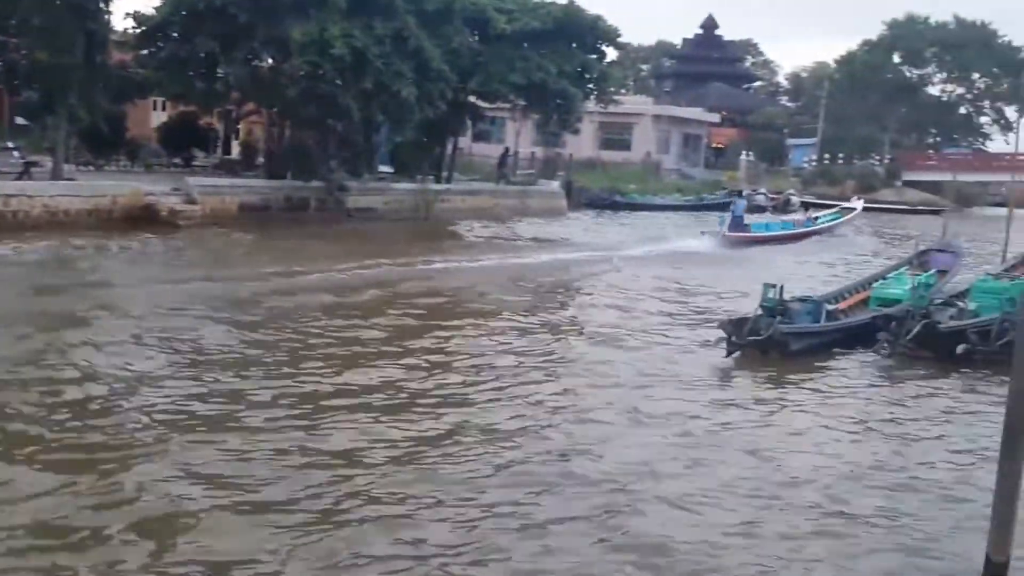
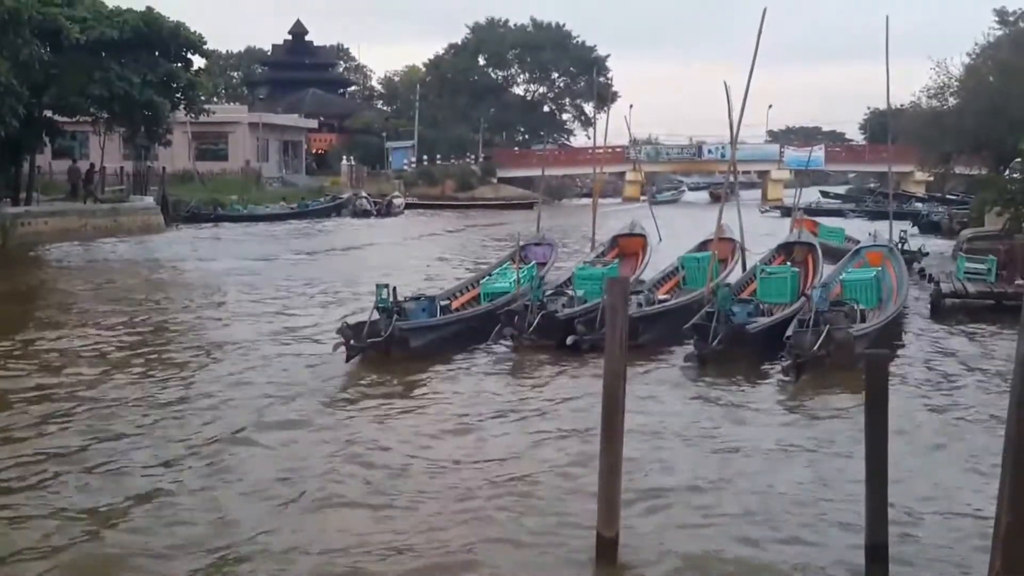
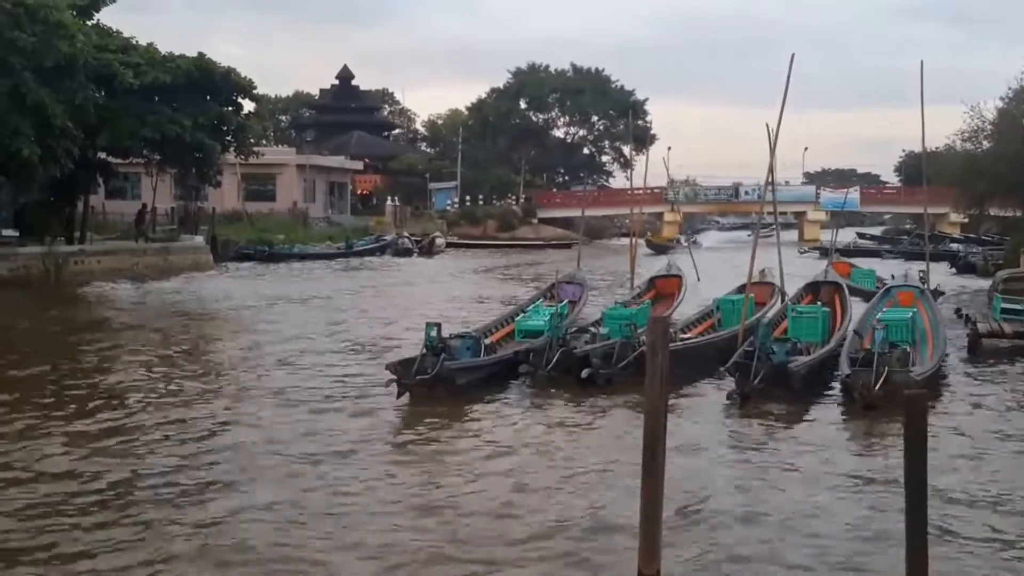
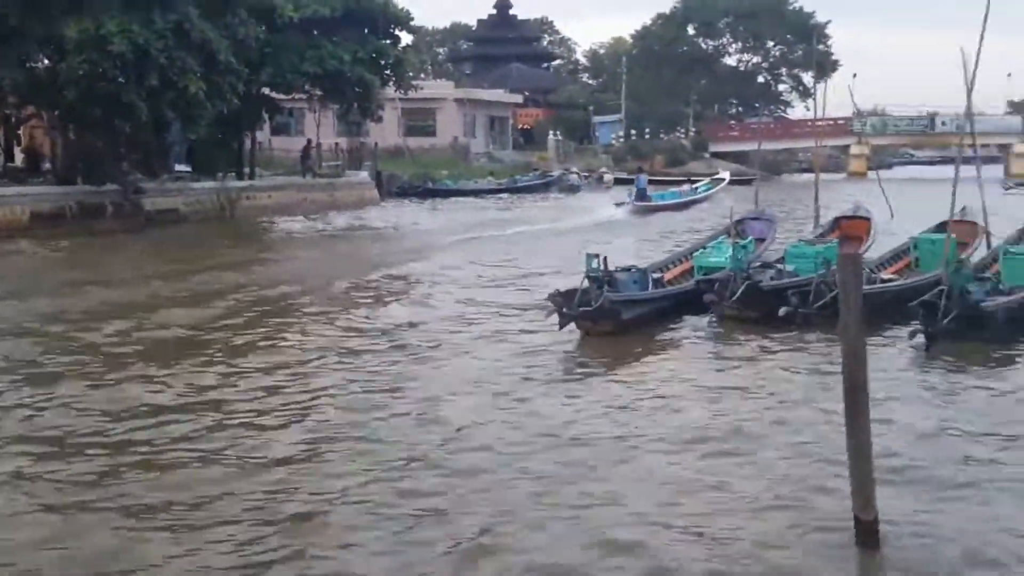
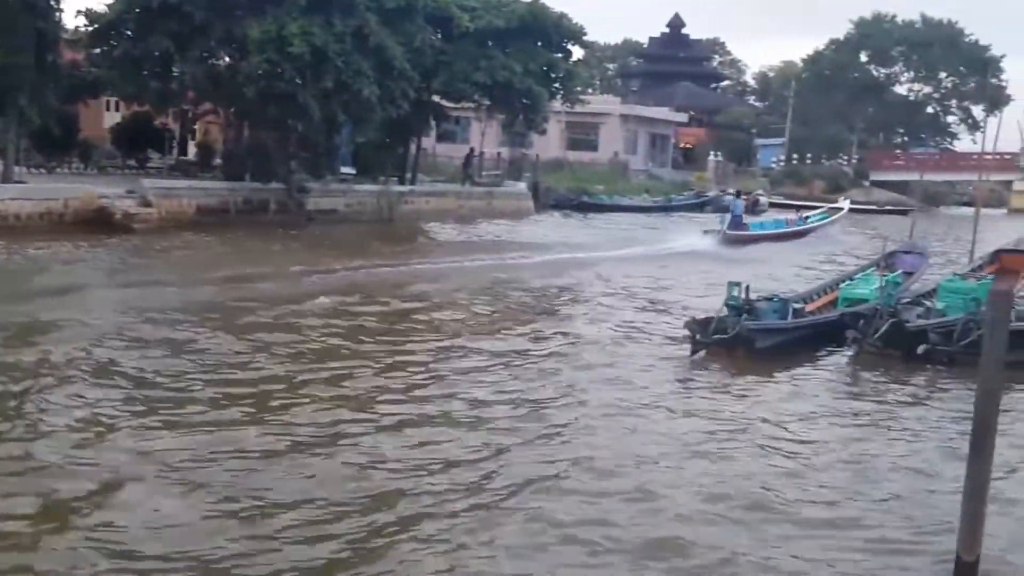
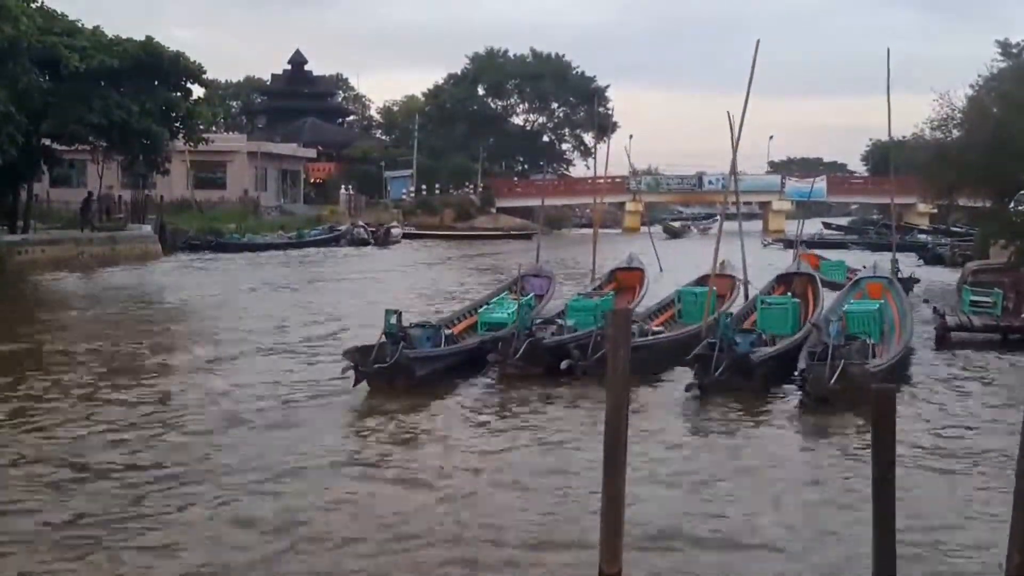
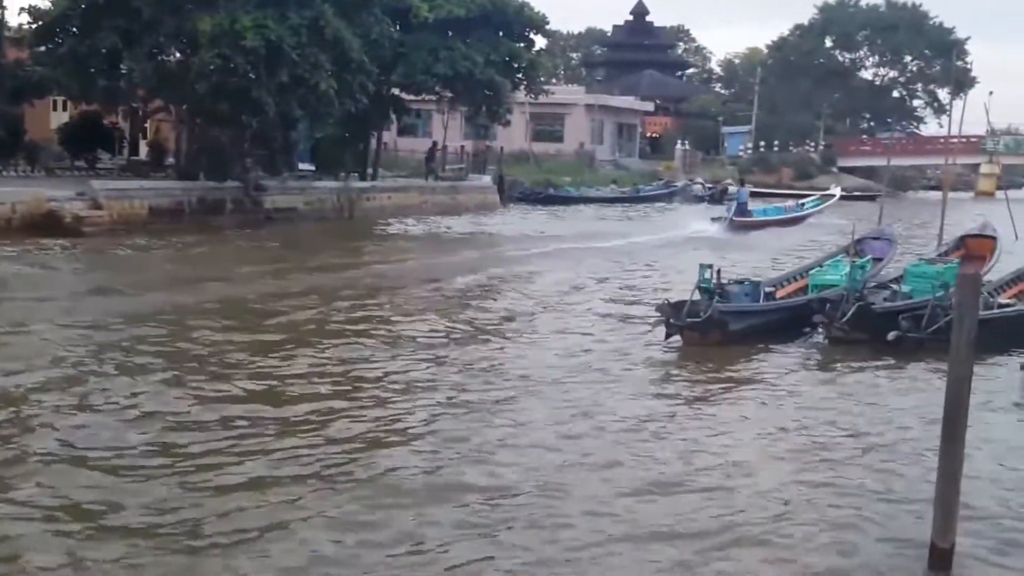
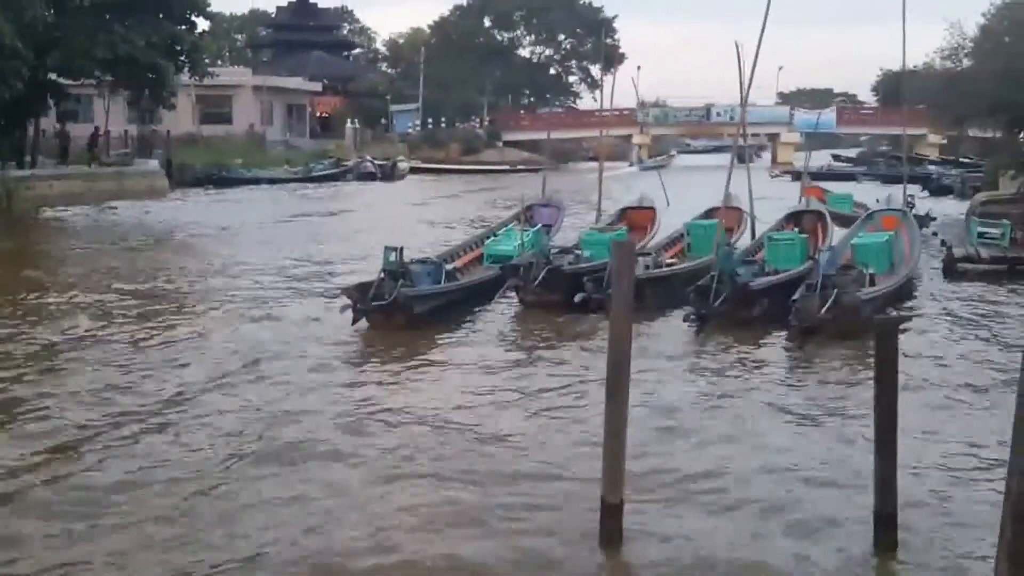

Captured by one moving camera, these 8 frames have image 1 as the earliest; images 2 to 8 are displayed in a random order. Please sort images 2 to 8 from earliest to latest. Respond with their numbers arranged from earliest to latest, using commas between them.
5, 7, 4, 8, 2, 6, 3
